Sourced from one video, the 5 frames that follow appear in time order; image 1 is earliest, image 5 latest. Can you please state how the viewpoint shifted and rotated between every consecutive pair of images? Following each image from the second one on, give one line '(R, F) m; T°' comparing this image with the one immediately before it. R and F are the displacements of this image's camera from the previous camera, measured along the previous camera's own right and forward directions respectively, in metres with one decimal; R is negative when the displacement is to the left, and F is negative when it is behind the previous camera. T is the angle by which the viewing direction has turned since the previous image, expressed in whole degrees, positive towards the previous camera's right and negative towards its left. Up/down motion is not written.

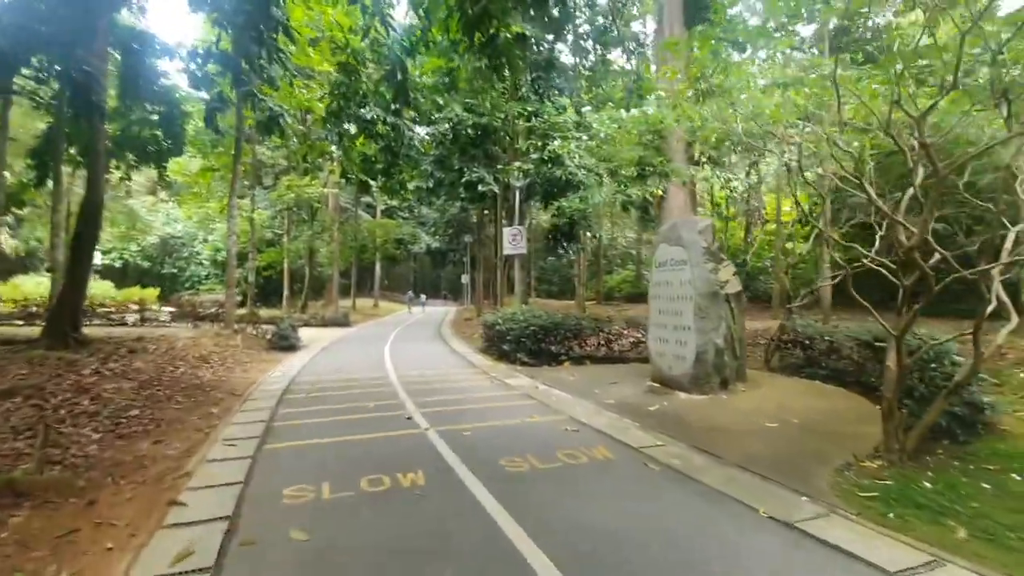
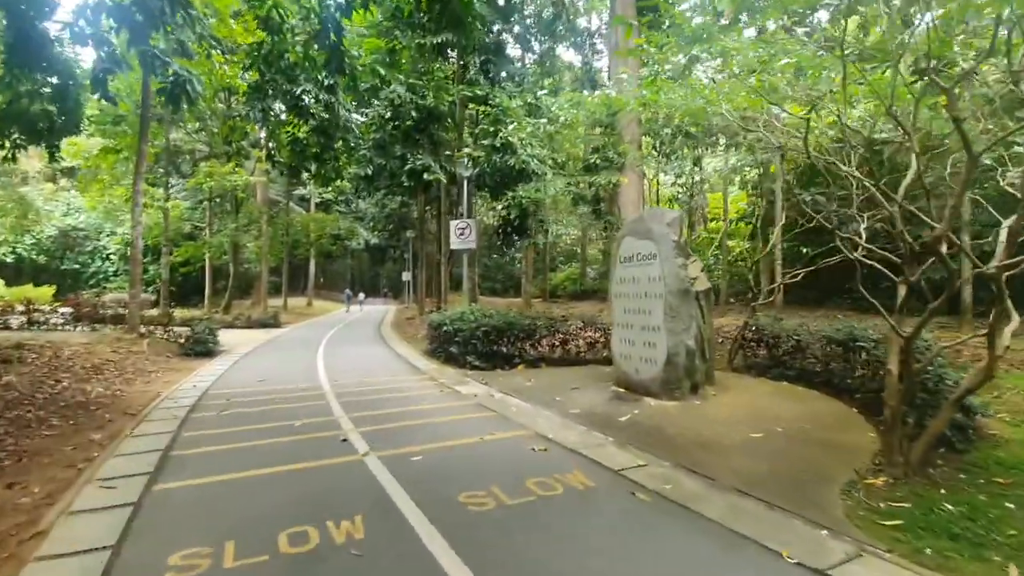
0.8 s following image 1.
(-0.1, +0.8) m; +7°
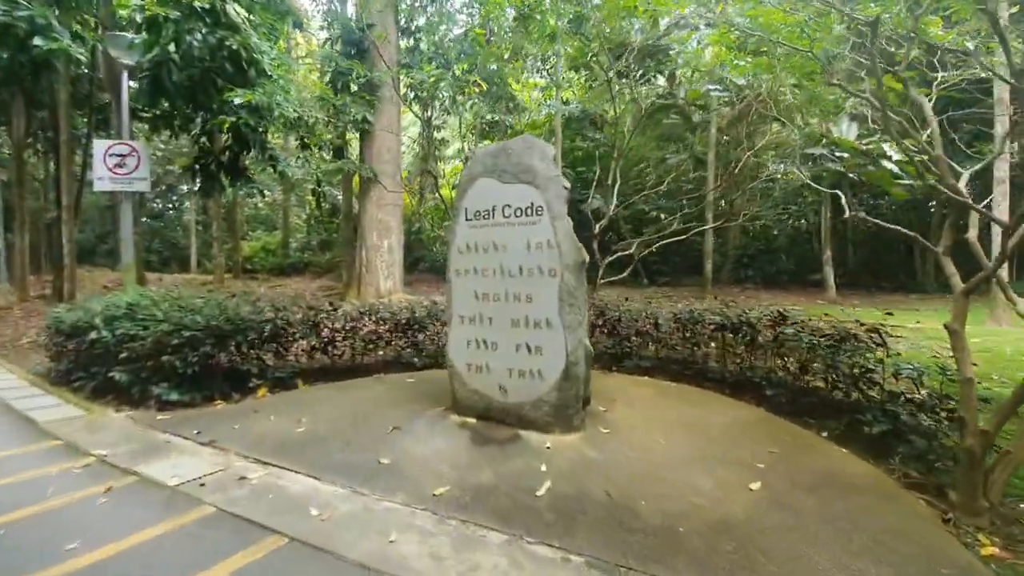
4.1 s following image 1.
(-0.7, +3.2) m; +34°
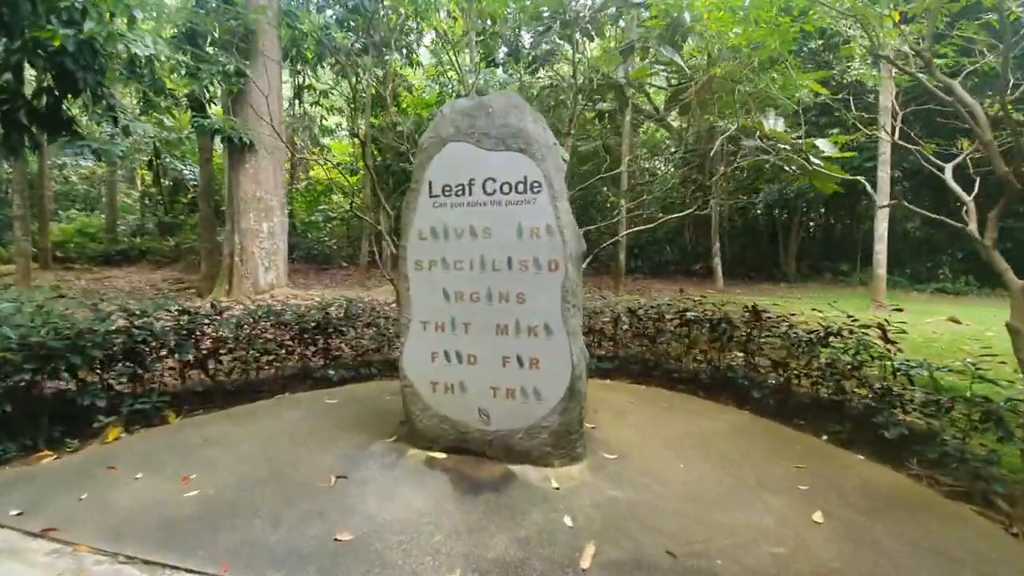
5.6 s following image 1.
(-0.7, +1.0) m; +15°
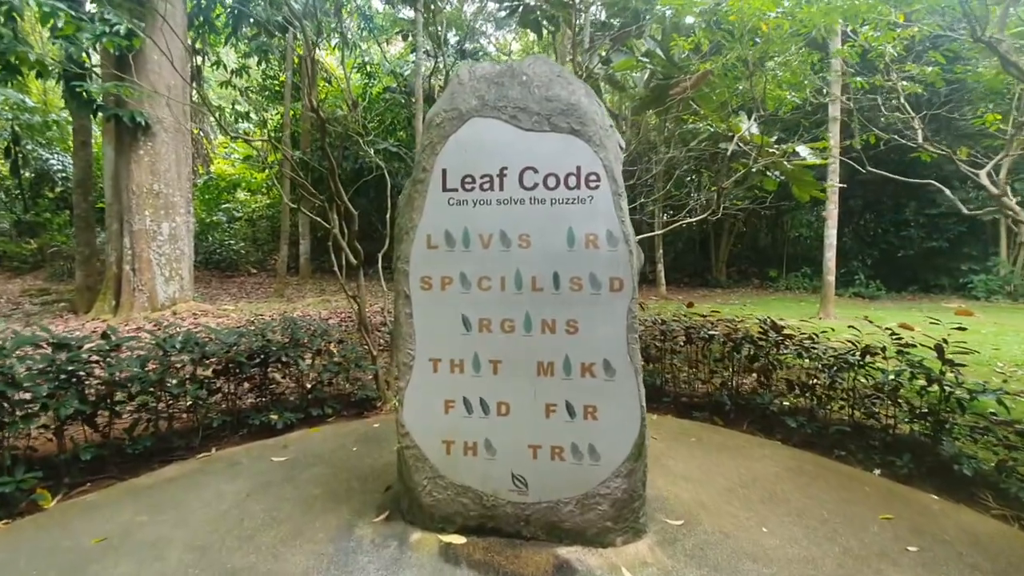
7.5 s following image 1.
(-0.6, +0.9) m; +10°
